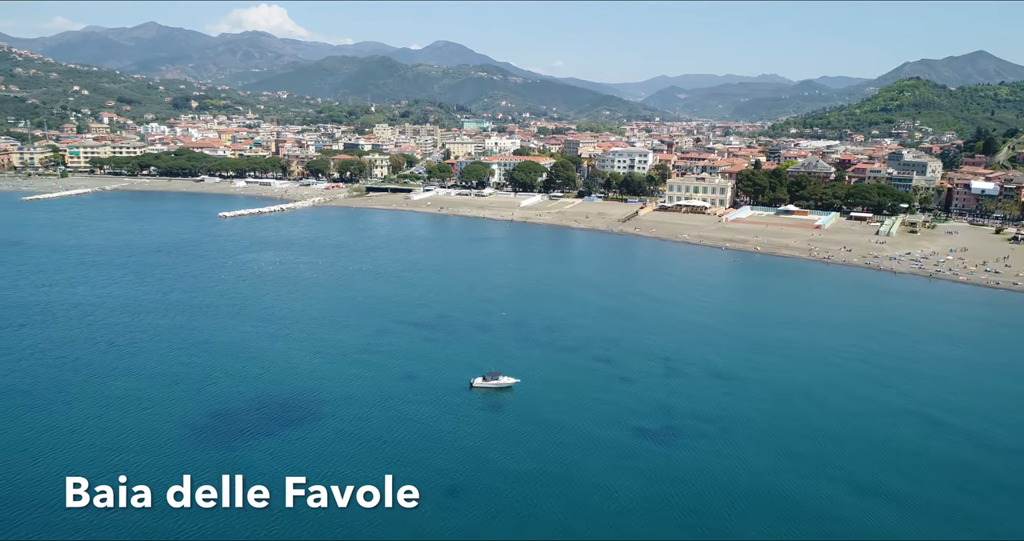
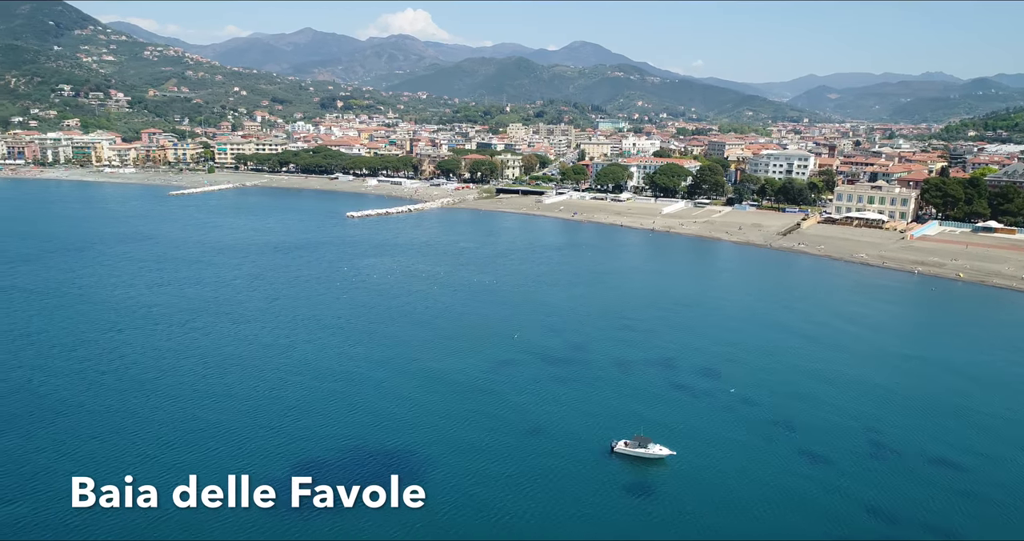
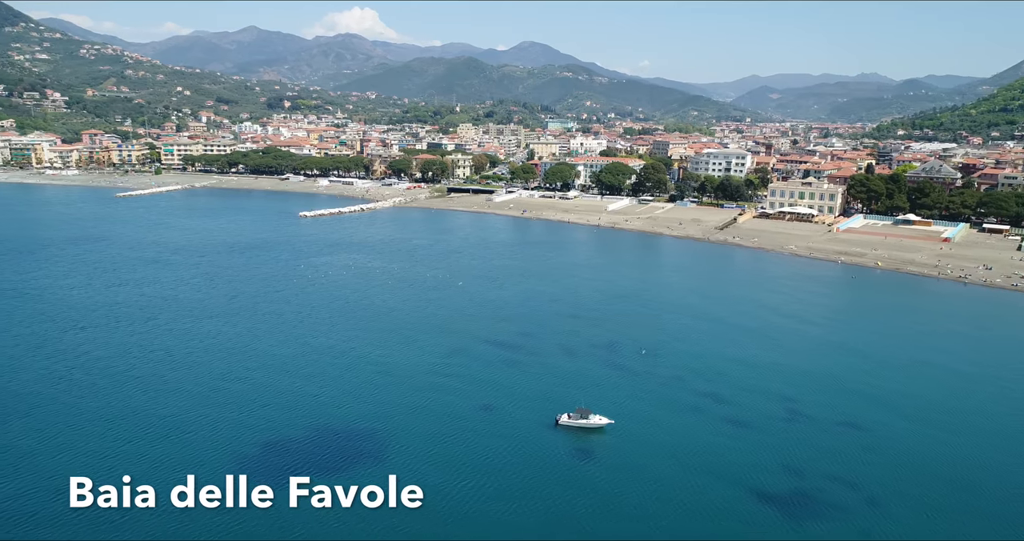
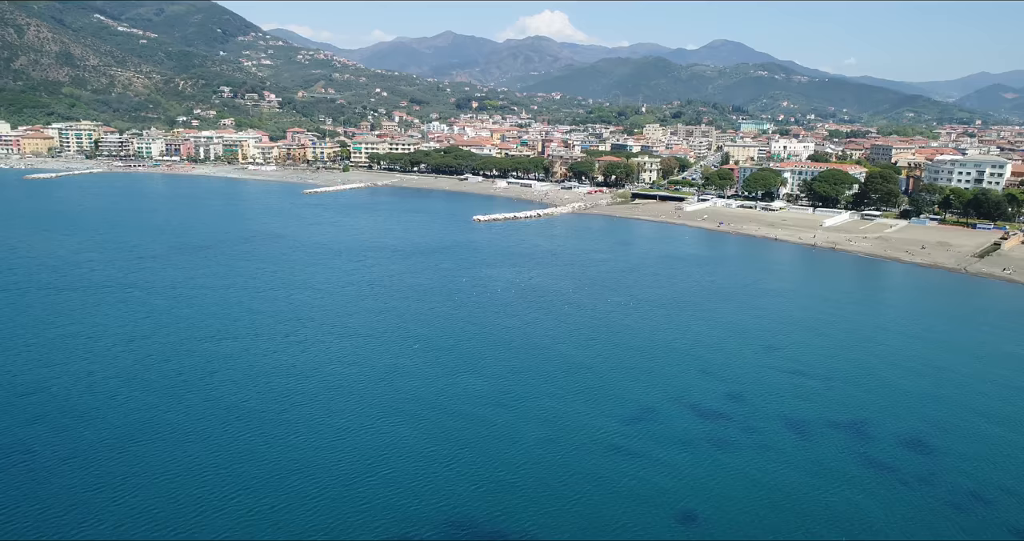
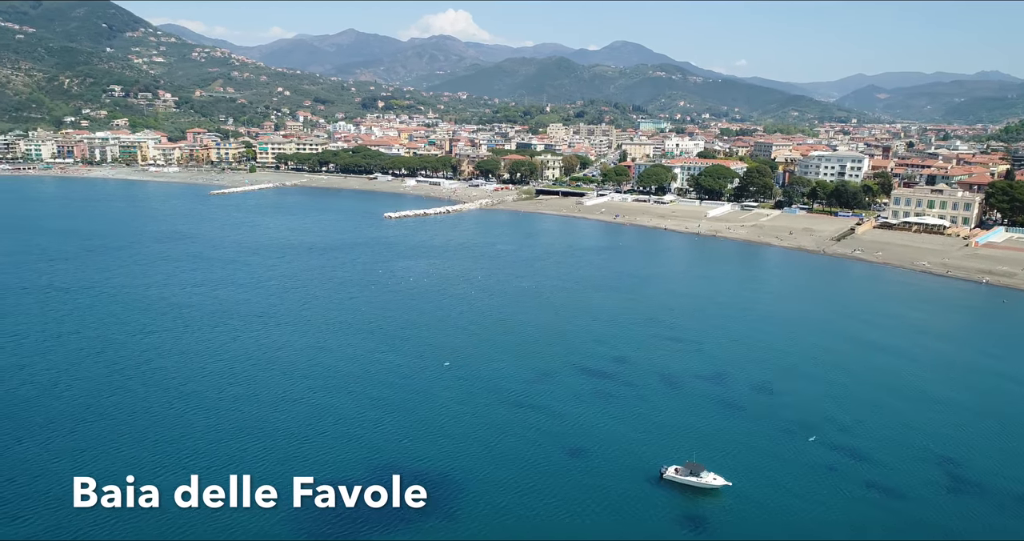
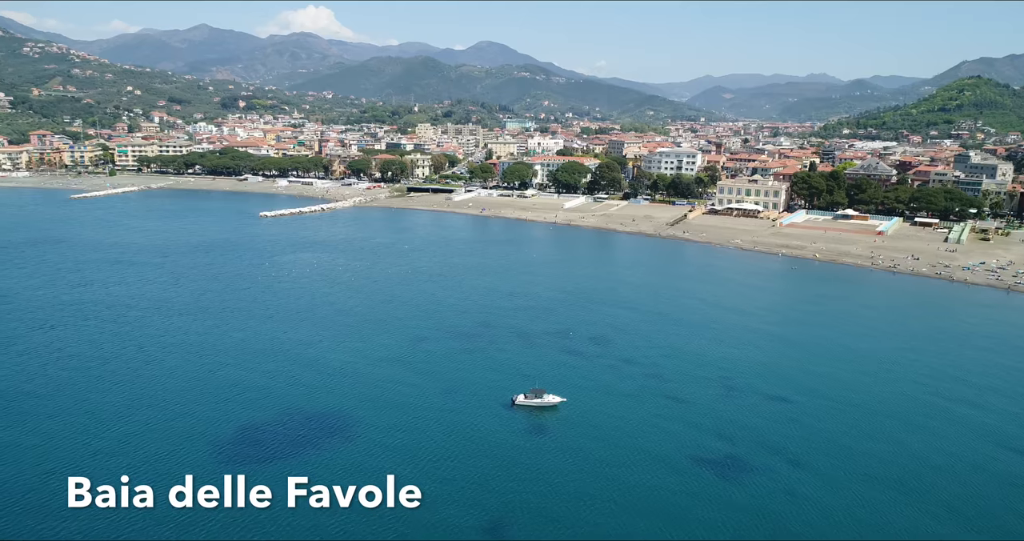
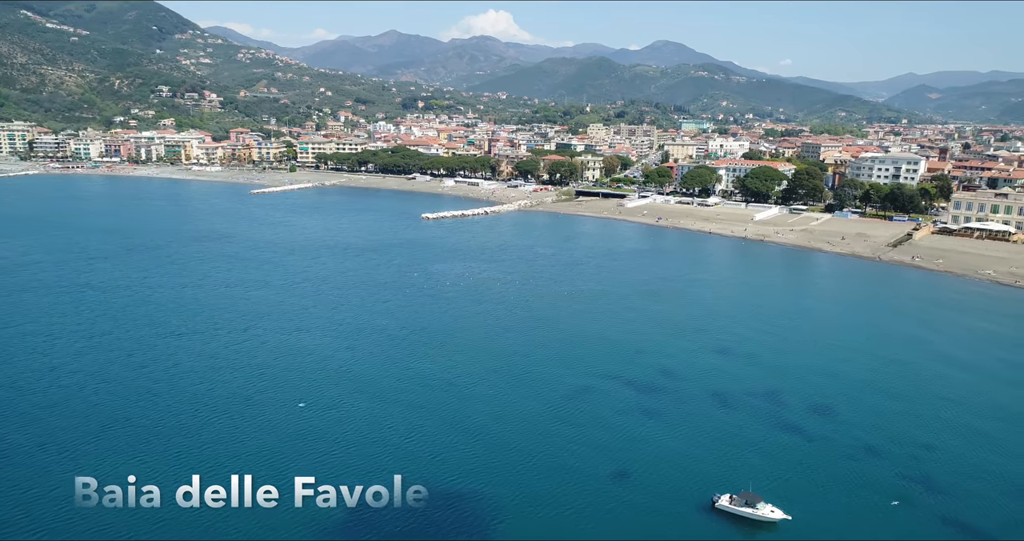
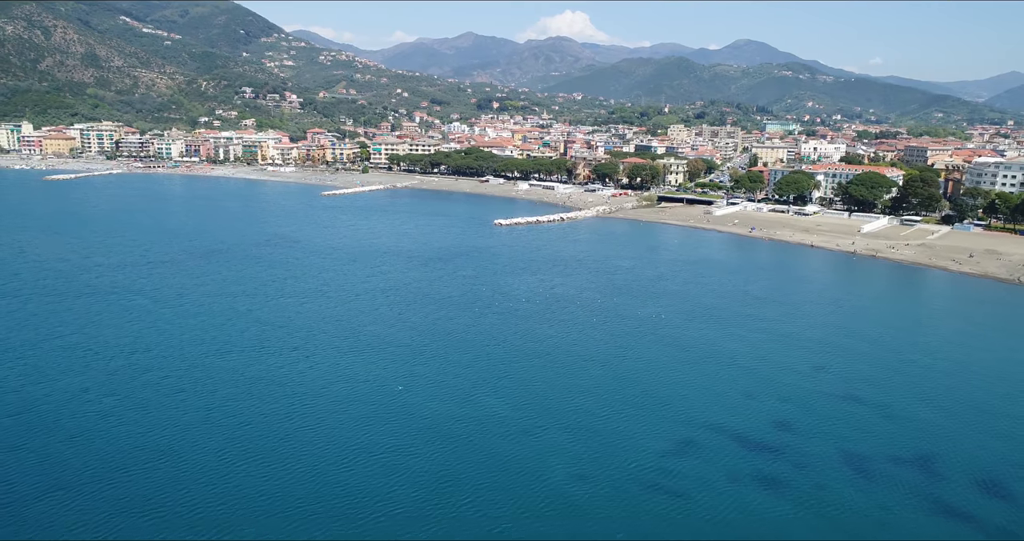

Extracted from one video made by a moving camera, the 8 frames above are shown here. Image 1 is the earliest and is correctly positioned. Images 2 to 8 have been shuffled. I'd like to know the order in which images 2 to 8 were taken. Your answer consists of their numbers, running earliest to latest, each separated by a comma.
6, 3, 2, 5, 7, 4, 8
